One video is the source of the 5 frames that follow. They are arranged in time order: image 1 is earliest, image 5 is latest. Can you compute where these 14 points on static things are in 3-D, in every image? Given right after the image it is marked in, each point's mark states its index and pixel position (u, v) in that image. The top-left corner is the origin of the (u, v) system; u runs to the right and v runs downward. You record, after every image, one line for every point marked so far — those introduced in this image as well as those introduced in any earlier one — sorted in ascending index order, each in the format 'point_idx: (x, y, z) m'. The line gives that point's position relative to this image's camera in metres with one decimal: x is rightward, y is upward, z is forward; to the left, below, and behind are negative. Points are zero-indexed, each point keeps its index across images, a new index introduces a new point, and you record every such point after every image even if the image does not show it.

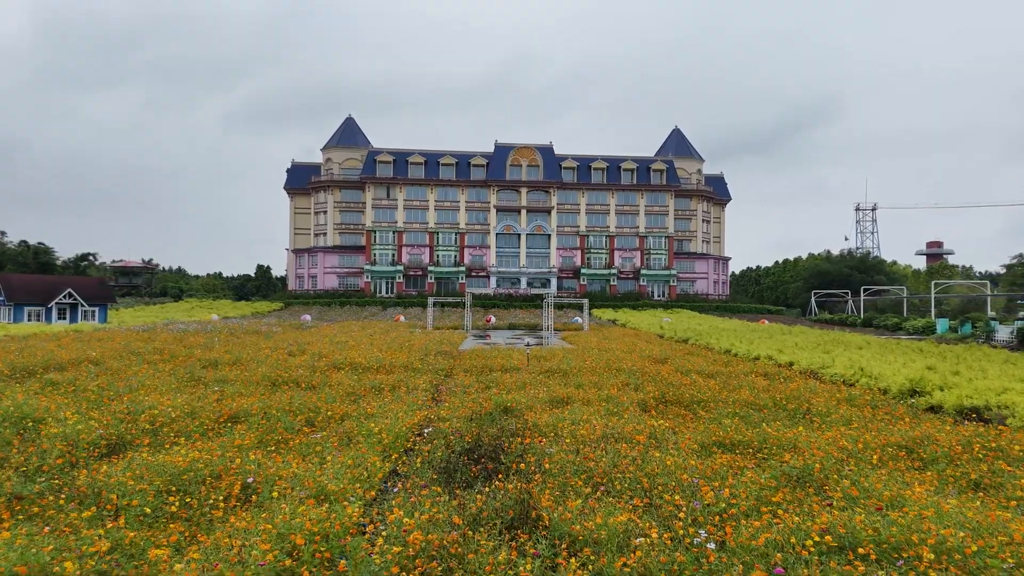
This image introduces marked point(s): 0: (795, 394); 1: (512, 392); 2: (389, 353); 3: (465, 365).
0: (+5.5, -2.0, +10.1) m
1: (0.0, -2.0, +10.2) m
2: (-3.7, -1.9, +15.5) m
3: (-1.2, -2.1, +13.9) m
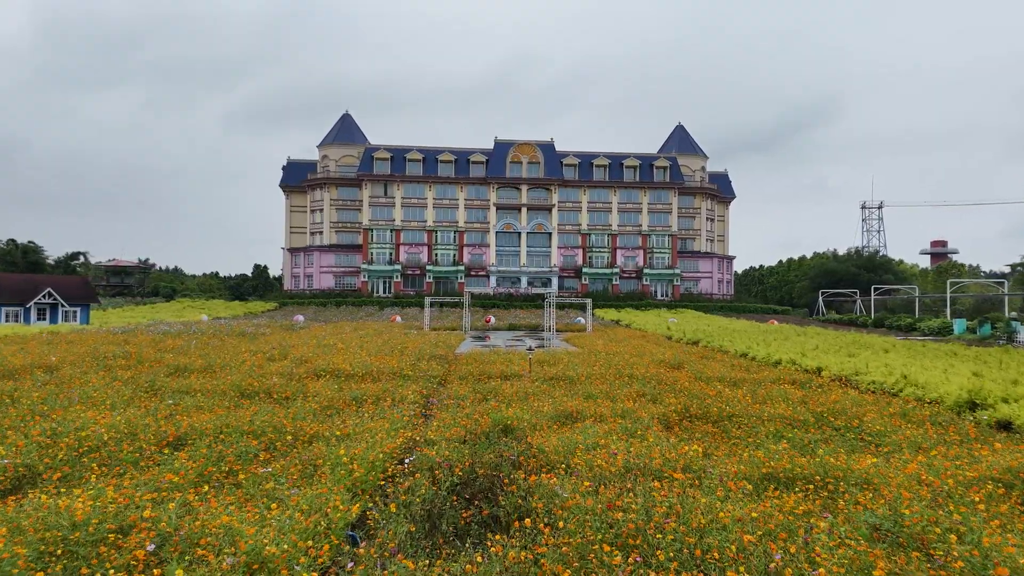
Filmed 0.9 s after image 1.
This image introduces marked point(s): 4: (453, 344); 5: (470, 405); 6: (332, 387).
0: (+5.5, -2.0, +8.8) m
1: (0.0, -2.0, +8.9) m
2: (-3.7, -1.9, +14.2) m
3: (-1.2, -2.0, +12.6) m
4: (-2.3, -2.1, +19.4) m
5: (-0.7, -2.0, +8.8) m
6: (-3.5, -1.9, +10.2) m
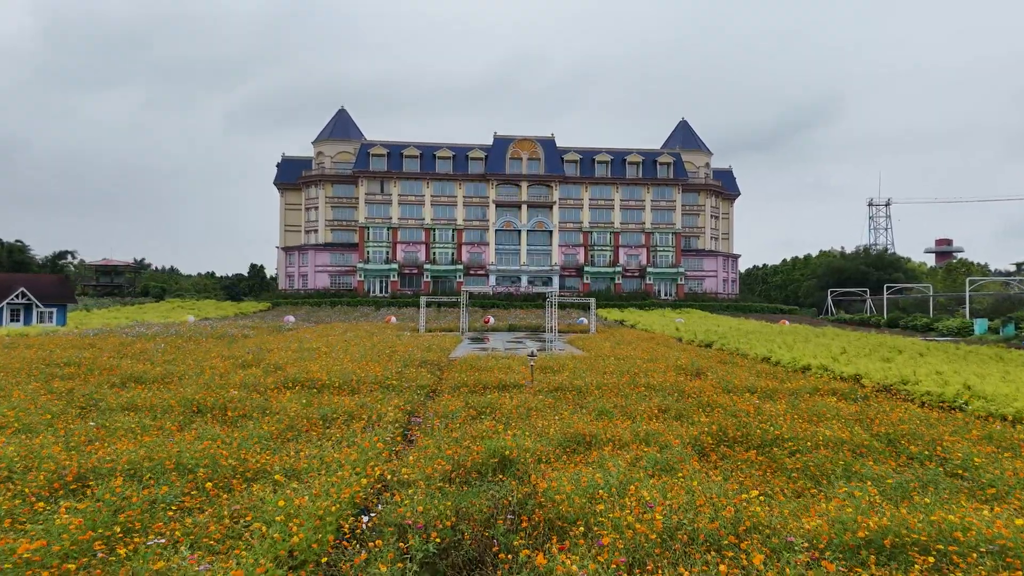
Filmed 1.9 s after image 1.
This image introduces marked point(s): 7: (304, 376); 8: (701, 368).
0: (+5.5, -1.9, +7.2) m
1: (0.0, -1.9, +7.4) m
2: (-3.7, -1.9, +12.7) m
3: (-1.2, -2.0, +11.1) m
4: (-2.3, -2.0, +17.9) m
5: (-0.7, -1.9, +7.3) m
6: (-3.6, -1.9, +8.7) m
7: (-4.2, -1.8, +10.7) m
8: (+4.8, -2.0, +13.1) m
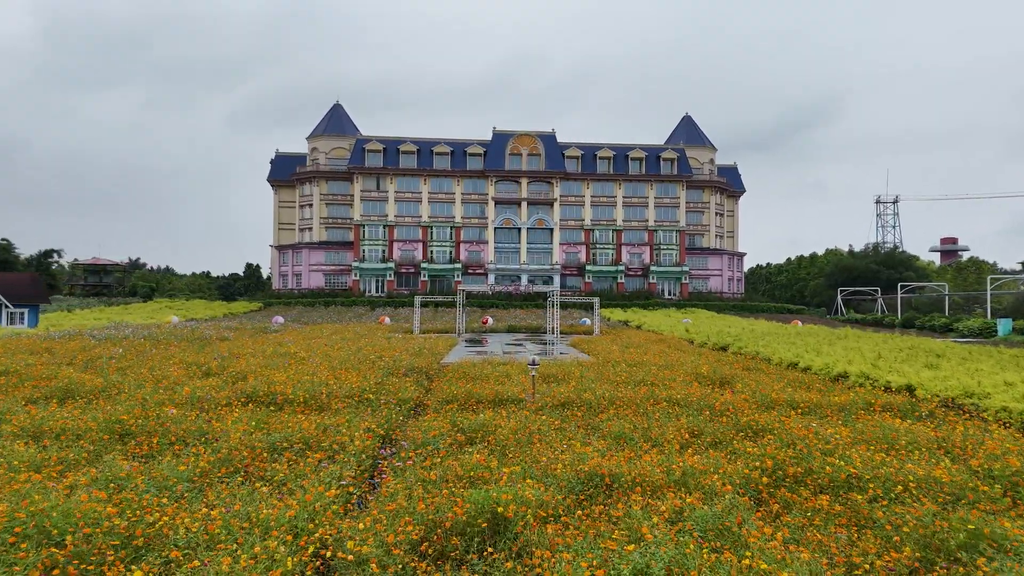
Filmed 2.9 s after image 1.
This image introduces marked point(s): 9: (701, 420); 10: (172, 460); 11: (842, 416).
0: (+5.5, -1.9, +5.7) m
1: (0.0, -1.9, +5.8) m
2: (-3.7, -1.8, +11.1) m
3: (-1.3, -1.9, +9.5) m
4: (-2.3, -2.0, +16.3) m
5: (-0.8, -1.9, +5.7) m
6: (-3.6, -1.9, +7.1) m
7: (-4.3, -1.7, +9.1) m
8: (+4.7, -1.9, +11.5) m
9: (+2.7, -1.9, +7.5) m
10: (-3.8, -1.9, +5.8) m
11: (+5.0, -1.9, +8.0) m
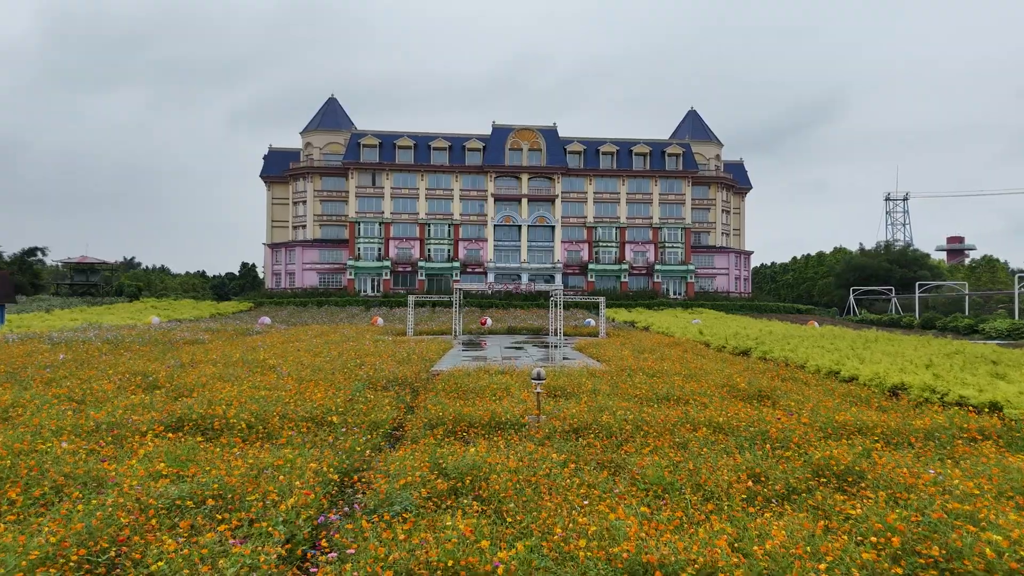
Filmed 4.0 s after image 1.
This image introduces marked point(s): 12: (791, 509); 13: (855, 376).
0: (+5.5, -1.8, +3.9) m
1: (0.0, -1.8, +4.0) m
2: (-3.7, -1.7, +9.3) m
3: (-1.3, -1.9, +7.7) m
4: (-2.3, -1.9, +14.5) m
5: (-0.8, -1.8, +3.9) m
6: (-3.6, -1.8, +5.3) m
7: (-4.3, -1.7, +7.3) m
8: (+4.7, -1.9, +9.7) m
9: (+2.7, -1.8, +5.7) m
10: (-3.8, -1.8, +4.0) m
11: (+5.0, -1.9, +6.2) m
12: (+2.4, -1.9, +4.6) m
13: (+7.5, -1.9, +11.5) m
